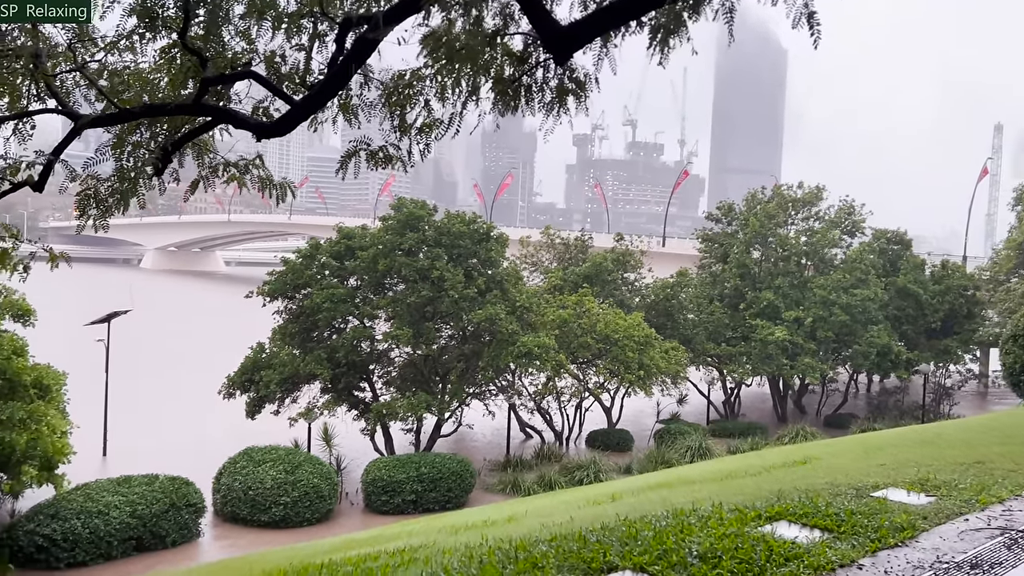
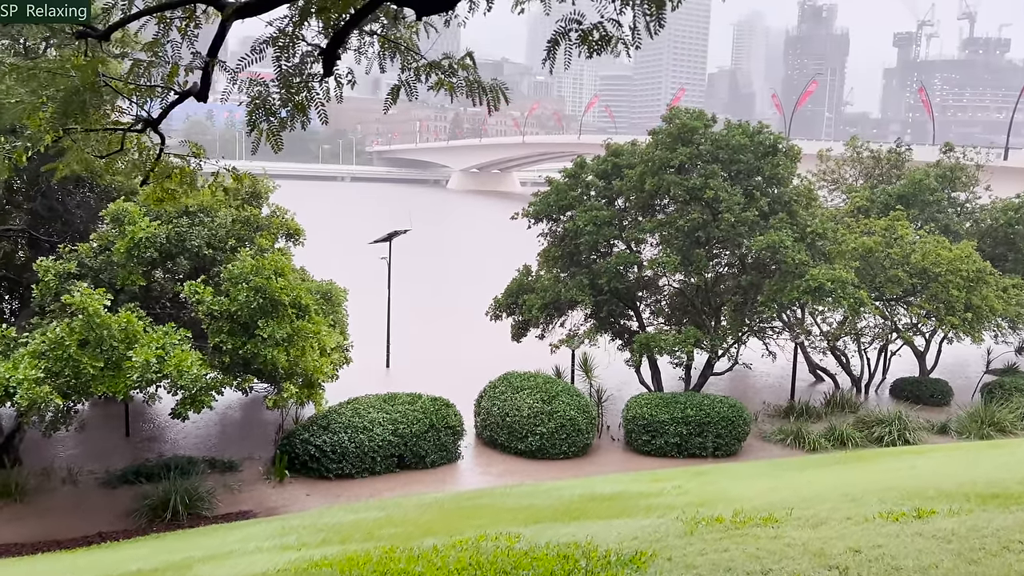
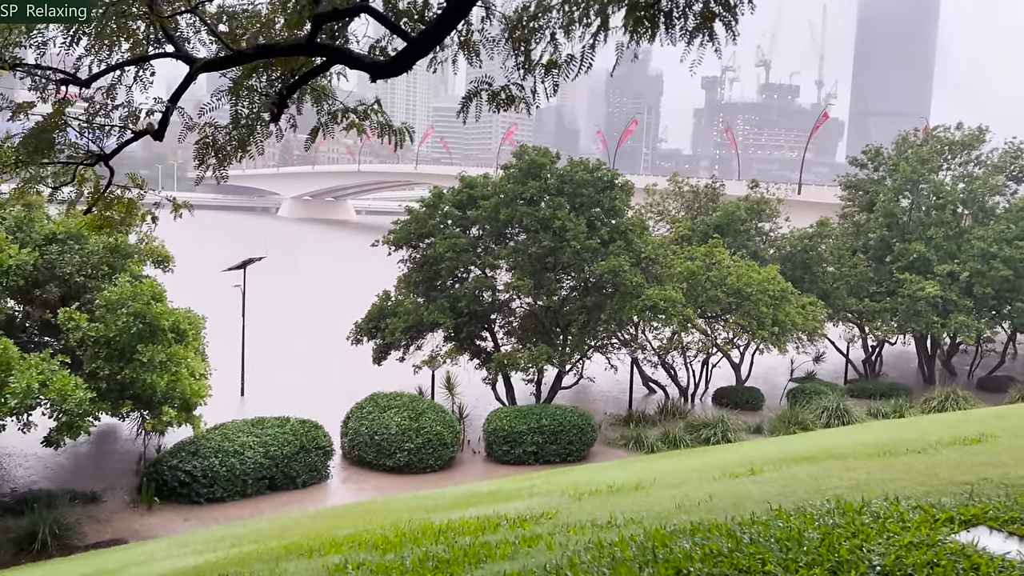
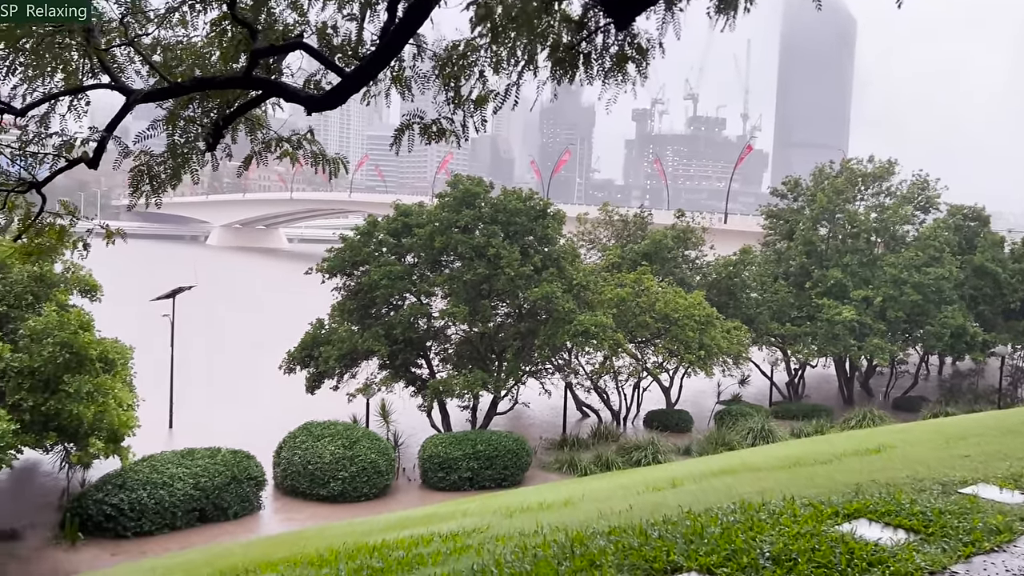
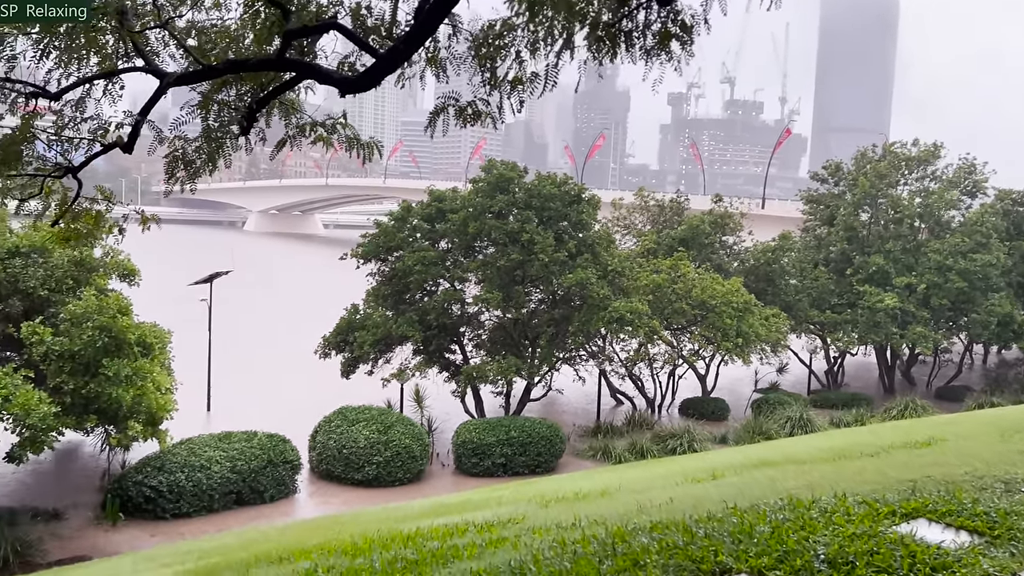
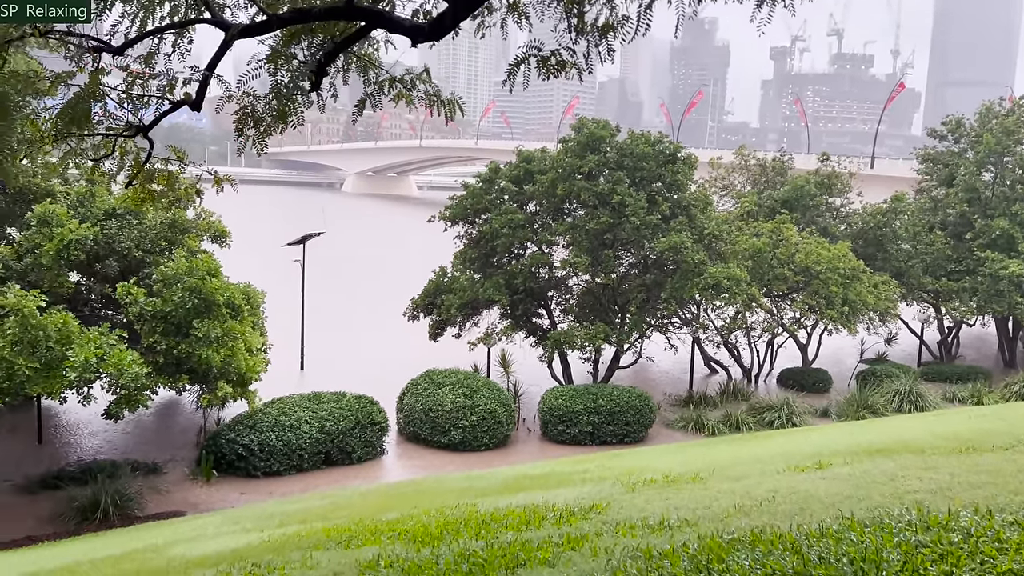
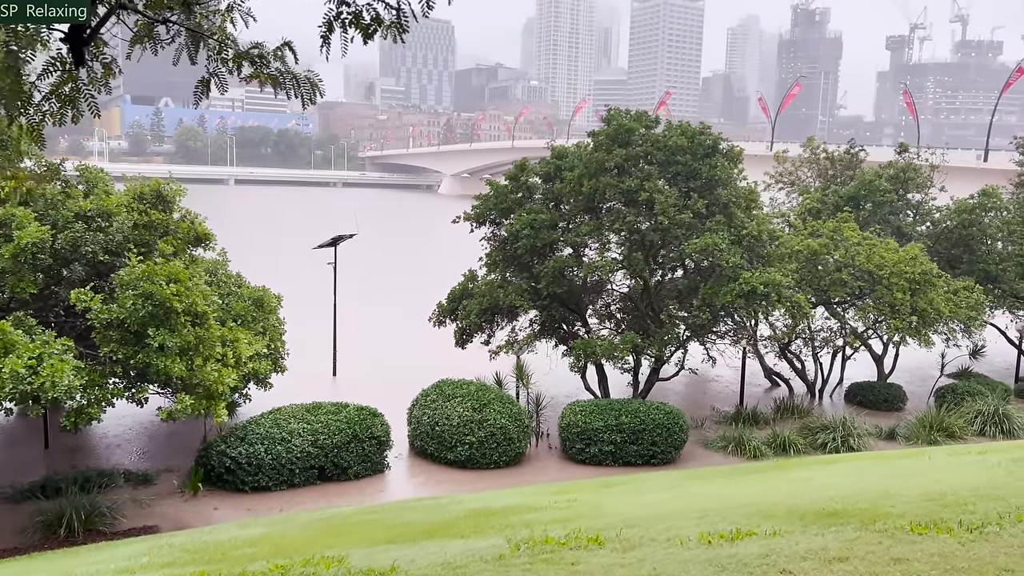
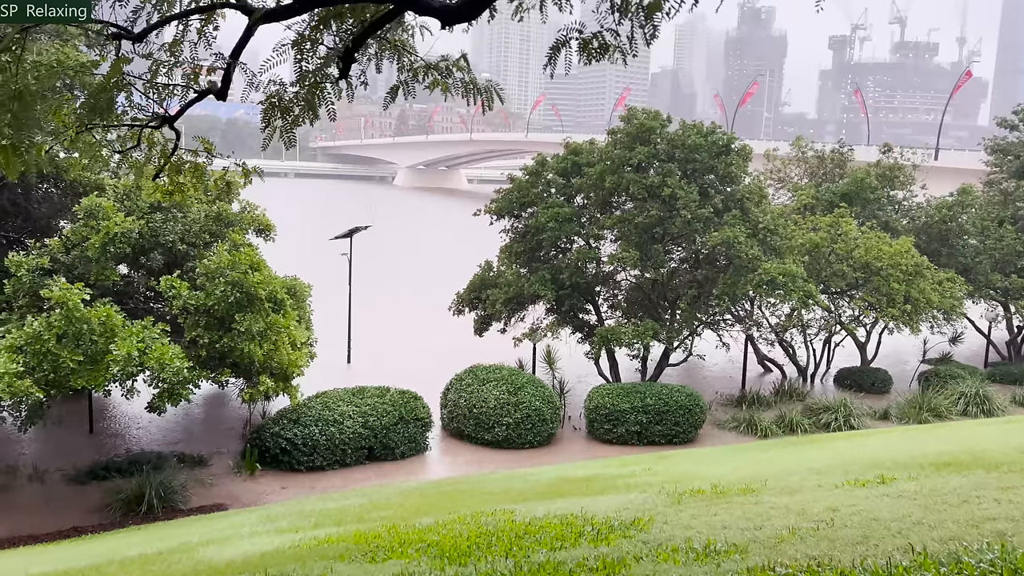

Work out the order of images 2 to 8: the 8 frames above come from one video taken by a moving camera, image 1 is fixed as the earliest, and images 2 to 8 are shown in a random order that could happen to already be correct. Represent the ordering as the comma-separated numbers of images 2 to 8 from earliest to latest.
4, 5, 3, 6, 8, 2, 7
